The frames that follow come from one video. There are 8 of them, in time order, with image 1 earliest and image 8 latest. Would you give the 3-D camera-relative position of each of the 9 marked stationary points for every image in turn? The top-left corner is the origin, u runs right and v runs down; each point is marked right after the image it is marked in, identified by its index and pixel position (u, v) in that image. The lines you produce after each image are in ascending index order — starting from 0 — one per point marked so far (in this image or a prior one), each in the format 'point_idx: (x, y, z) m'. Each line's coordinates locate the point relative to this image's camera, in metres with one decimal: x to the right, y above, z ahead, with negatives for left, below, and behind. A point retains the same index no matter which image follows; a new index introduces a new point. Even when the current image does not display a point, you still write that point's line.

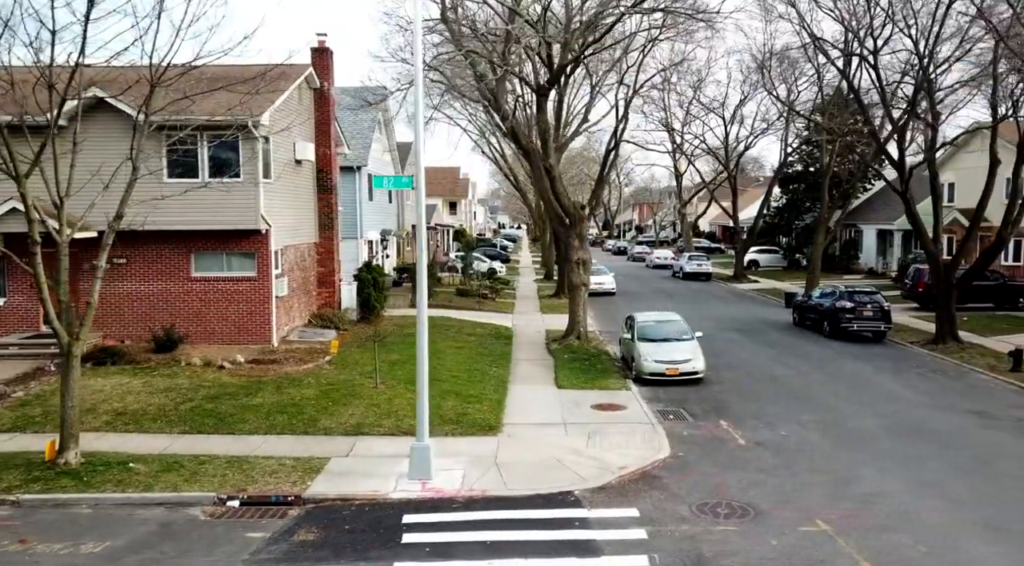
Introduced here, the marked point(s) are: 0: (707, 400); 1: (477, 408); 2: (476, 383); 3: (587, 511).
0: (+4.0, -2.4, +15.6) m
1: (-0.7, -2.3, +14.2) m
2: (-0.8, -2.2, +16.1) m
3: (+0.9, -2.7, +9.1) m
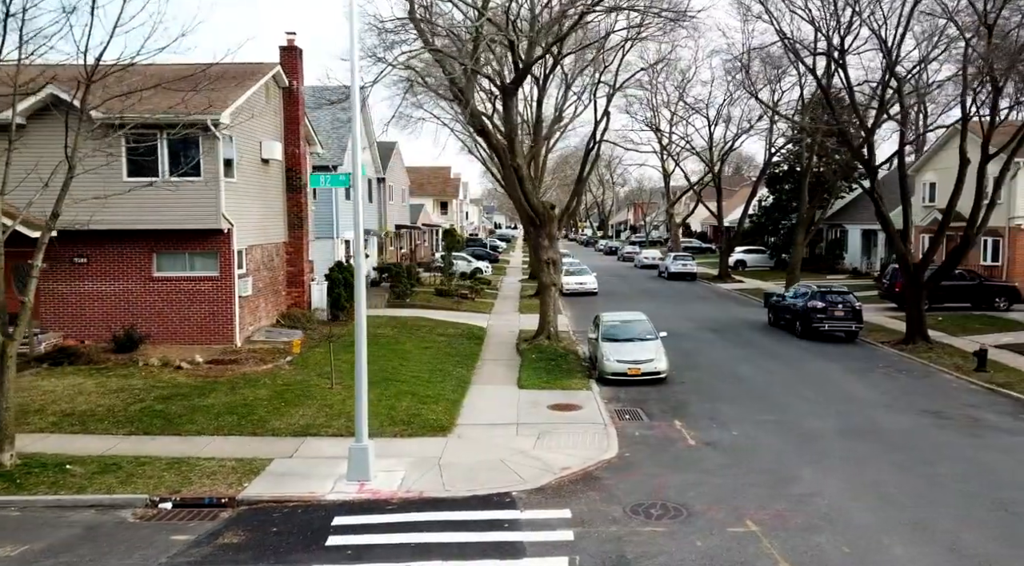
0: (+3.1, -2.4, +15.5) m
1: (-1.5, -2.3, +14.2) m
2: (-1.6, -2.1, +16.1) m
3: (+0.1, -2.7, +9.0) m
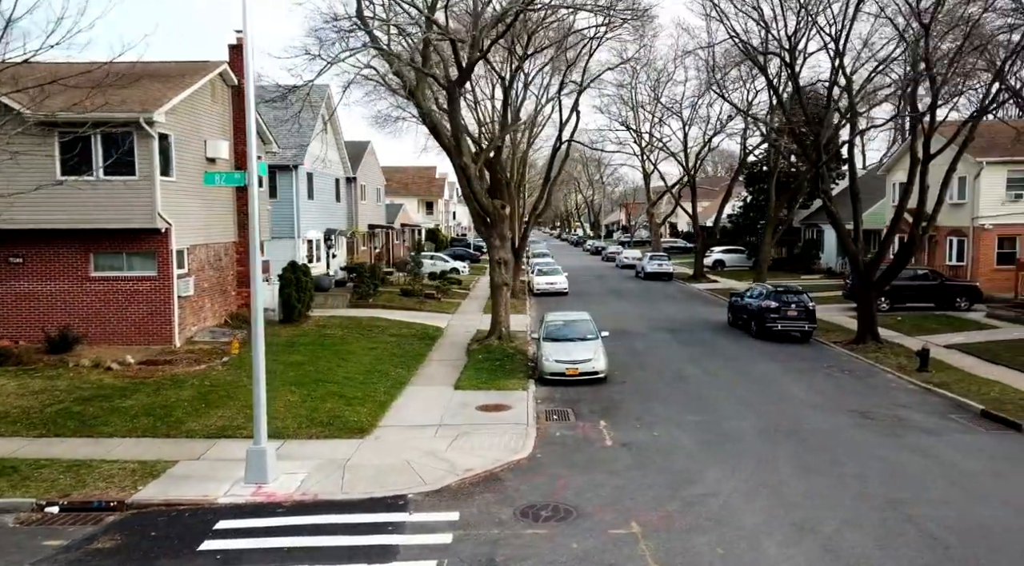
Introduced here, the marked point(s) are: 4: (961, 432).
0: (+1.8, -2.4, +15.4) m
1: (-2.9, -2.3, +14.0) m
2: (-3.0, -2.1, +15.9) m
3: (-1.2, -2.7, +8.9) m
4: (+7.6, -2.5, +12.9) m
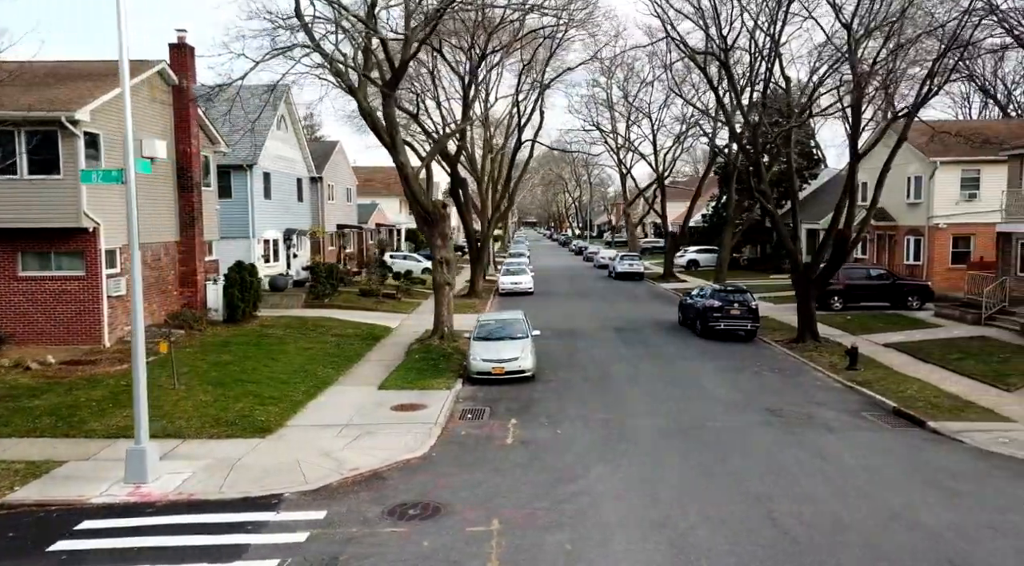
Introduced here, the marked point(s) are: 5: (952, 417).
0: (+0.1, -2.4, +15.4) m
1: (-4.5, -2.3, +14.0) m
2: (-4.6, -2.1, +15.9) m
3: (-2.8, -2.7, +8.9) m
4: (+6.0, -2.5, +13.0) m
5: (+7.9, -2.4, +13.7) m
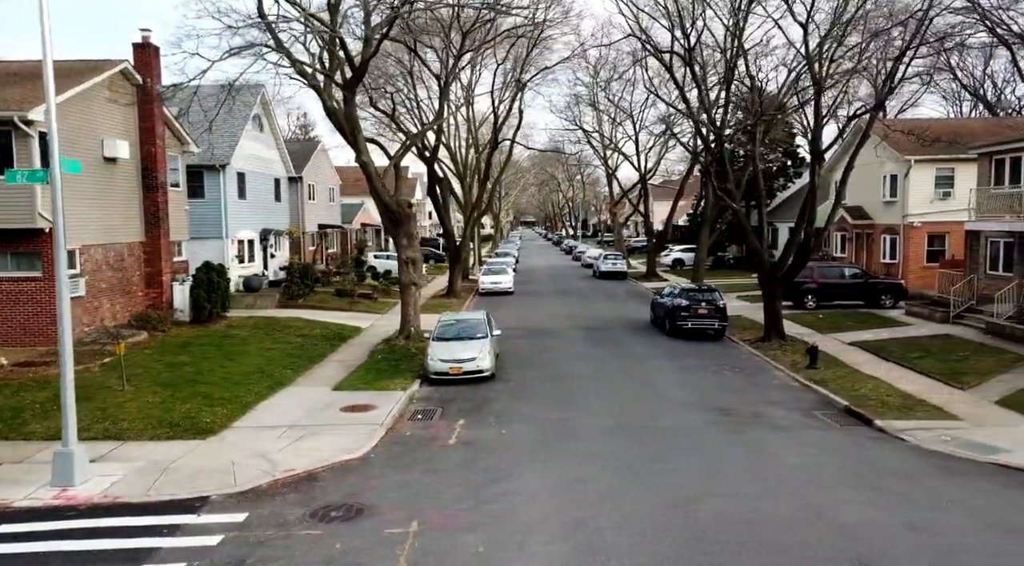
0: (-0.8, -2.4, +15.4) m
1: (-5.4, -2.3, +13.9) m
2: (-5.6, -2.1, +15.8) m
3: (-3.7, -2.7, +8.8) m
4: (+5.1, -2.5, +13.0) m
5: (+6.9, -2.4, +13.7) m
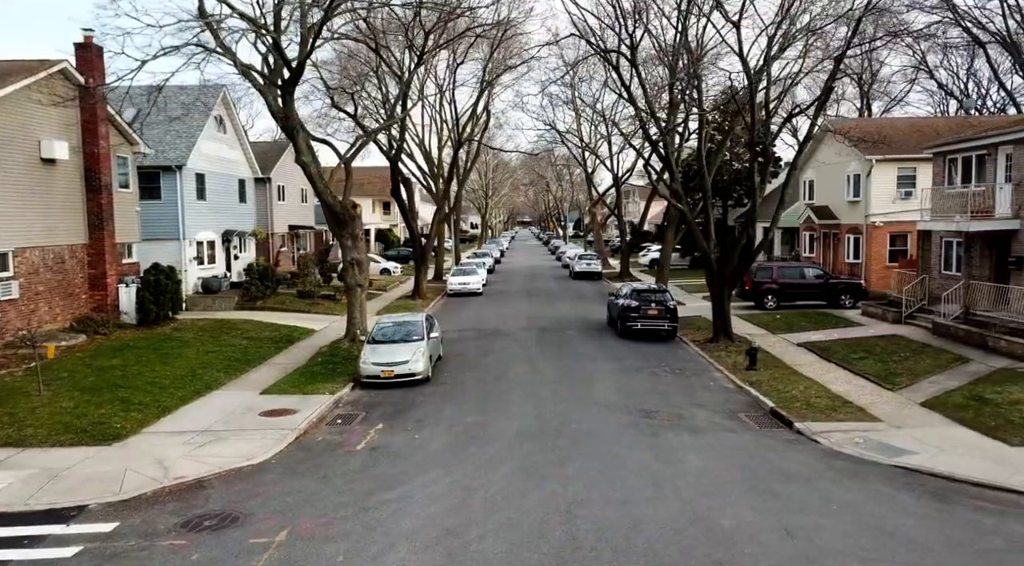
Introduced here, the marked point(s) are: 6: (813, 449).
0: (-2.3, -2.4, +15.2) m
1: (-6.9, -2.4, +13.7) m
2: (-7.0, -2.2, +15.5) m
3: (-5.1, -2.8, +8.6) m
4: (+3.6, -2.5, +12.8) m
5: (+5.5, -2.4, +13.6) m
6: (+4.7, -2.6, +11.8) m
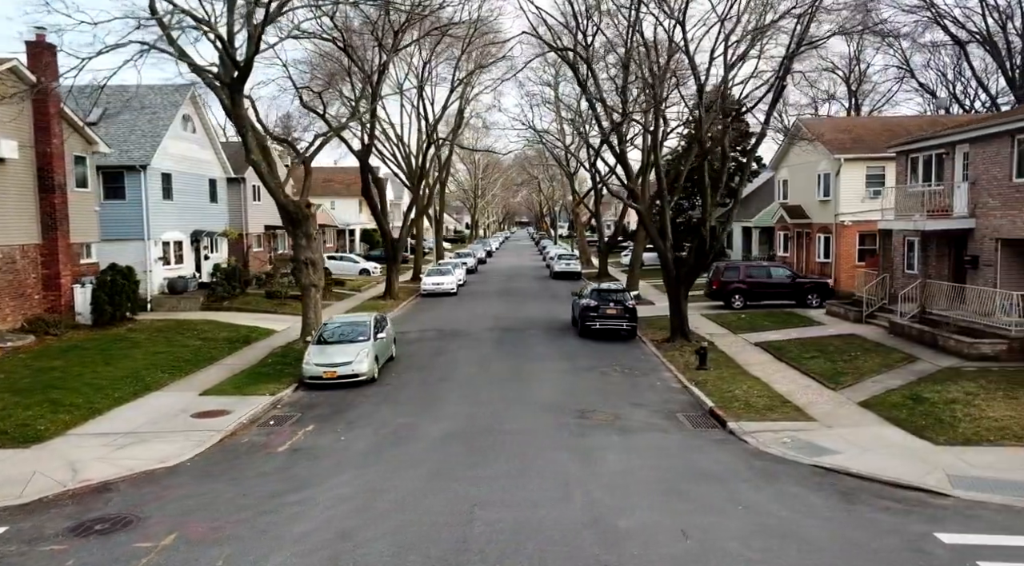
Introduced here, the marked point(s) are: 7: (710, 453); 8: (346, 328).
0: (-3.5, -2.4, +15.0) m
1: (-8.1, -2.4, +13.5) m
2: (-8.2, -2.2, +15.4) m
3: (-6.2, -2.7, +8.4) m
4: (+2.5, -2.5, +12.7) m
5: (+4.3, -2.4, +13.5) m
6: (+3.5, -2.5, +11.7) m
7: (+3.0, -2.6, +11.4) m
8: (-3.9, -1.1, +18.0) m
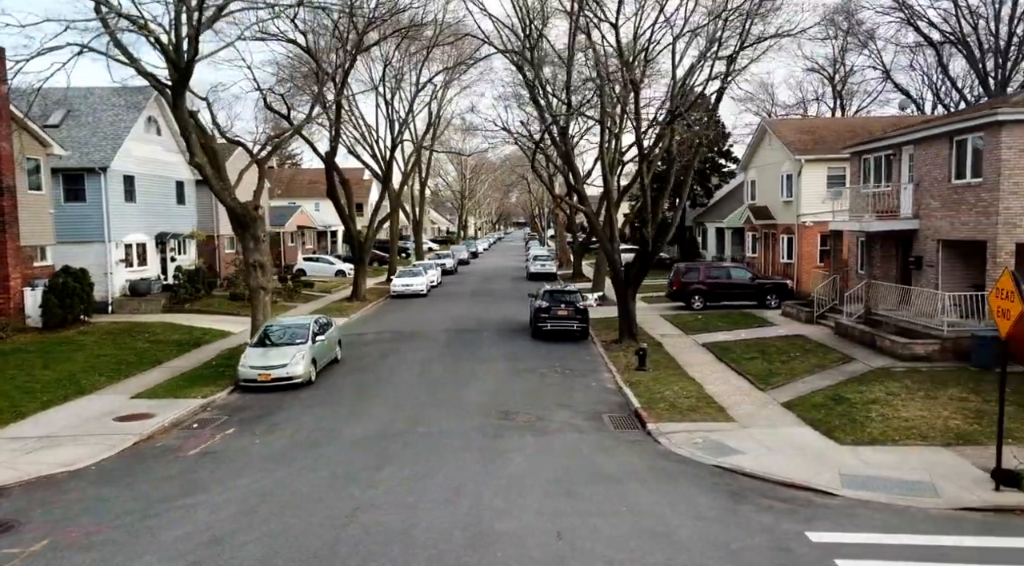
0: (-4.8, -2.4, +15.0) m
1: (-9.4, -2.4, +13.4) m
2: (-9.6, -2.3, +15.3) m
3: (-7.5, -2.8, +8.4) m
4: (+1.1, -2.5, +12.8) m
5: (+2.9, -2.4, +13.6) m
6: (+2.1, -2.6, +11.8) m
7: (+1.6, -2.6, +11.5) m
8: (-5.3, -1.2, +18.0) m
